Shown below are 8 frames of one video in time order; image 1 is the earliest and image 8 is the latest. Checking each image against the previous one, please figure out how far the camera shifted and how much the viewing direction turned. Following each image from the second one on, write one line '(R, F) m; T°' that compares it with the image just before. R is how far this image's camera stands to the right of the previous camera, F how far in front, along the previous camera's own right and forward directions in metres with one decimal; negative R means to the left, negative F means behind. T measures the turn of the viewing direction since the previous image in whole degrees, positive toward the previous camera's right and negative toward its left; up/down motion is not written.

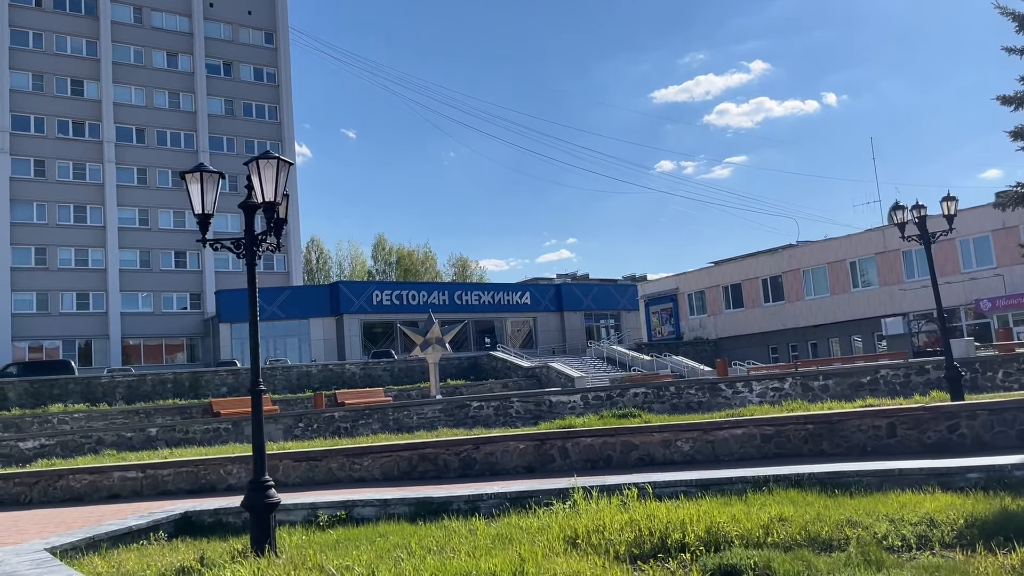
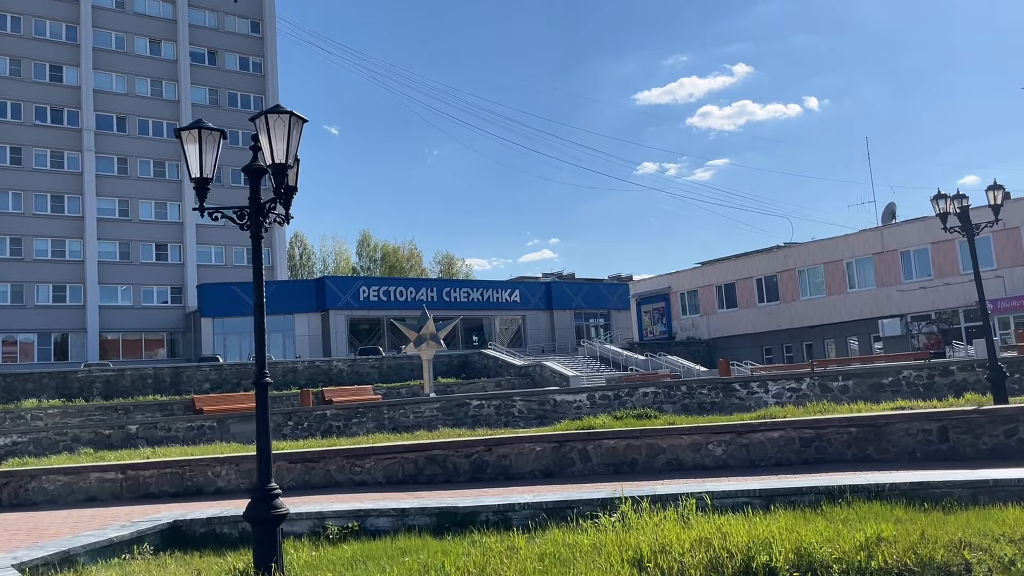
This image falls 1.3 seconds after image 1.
(-0.5, +1.0) m; +1°
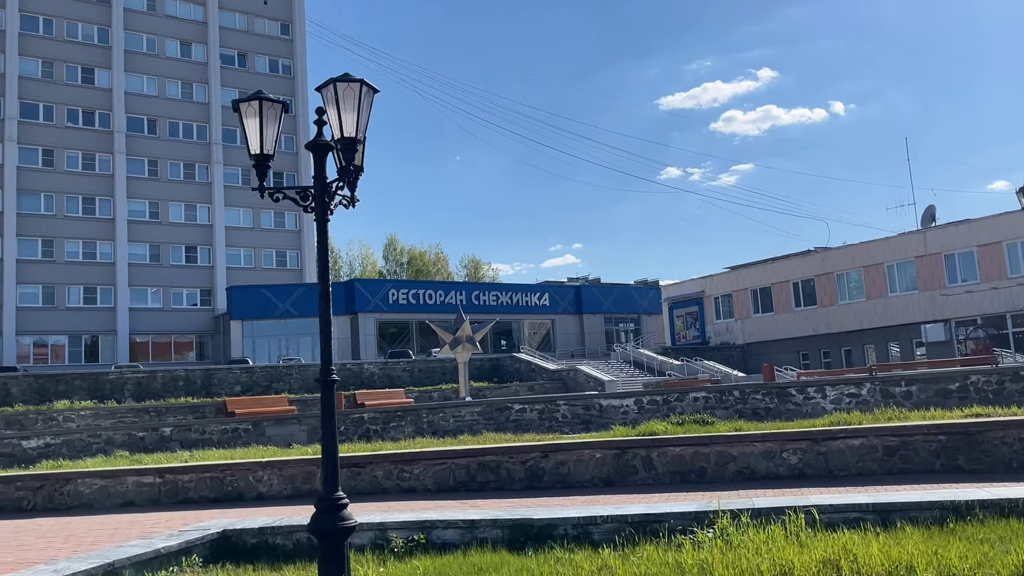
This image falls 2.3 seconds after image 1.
(-0.5, +0.6) m; -2°
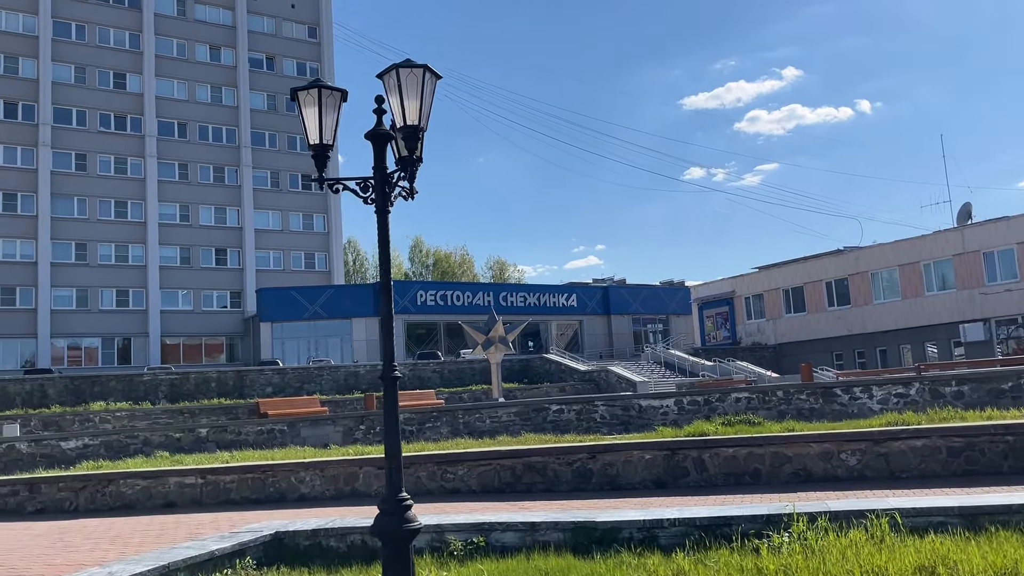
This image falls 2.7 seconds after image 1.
(-0.3, +0.2) m; -2°
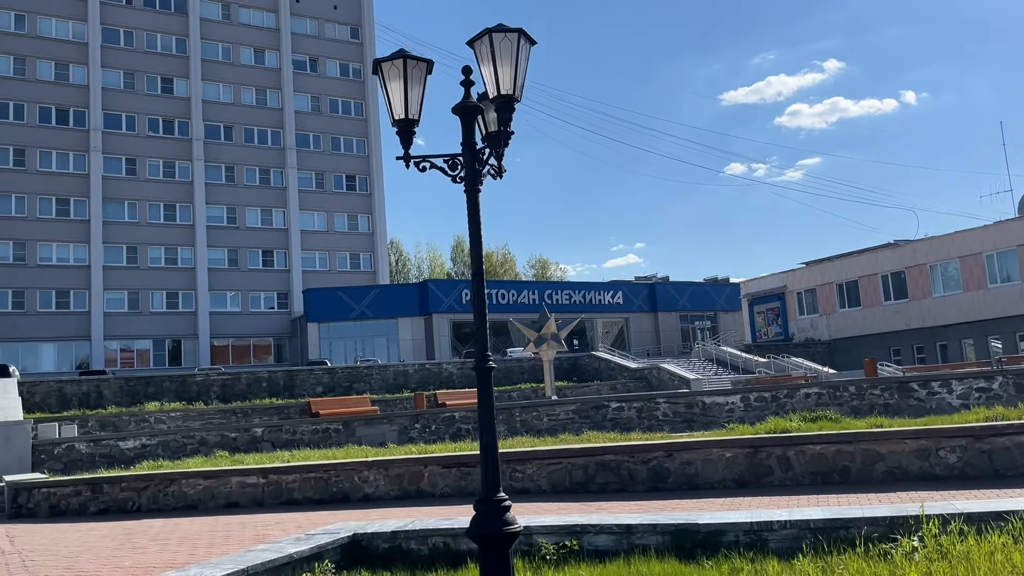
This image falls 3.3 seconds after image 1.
(-0.4, +0.4) m; -3°
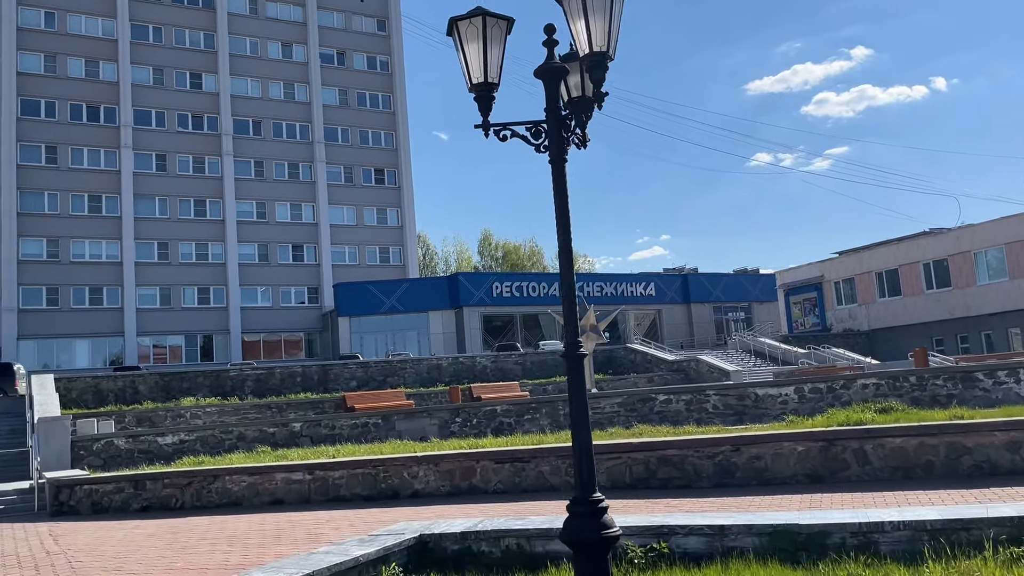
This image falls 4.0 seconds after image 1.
(-0.4, +0.5) m; -2°
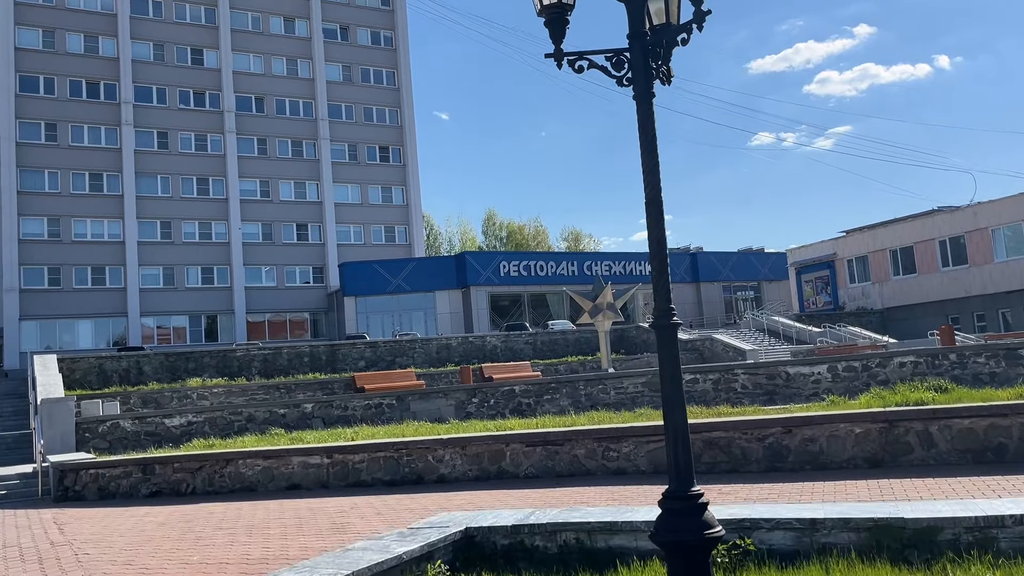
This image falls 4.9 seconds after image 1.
(-0.4, +0.7) m; 0°
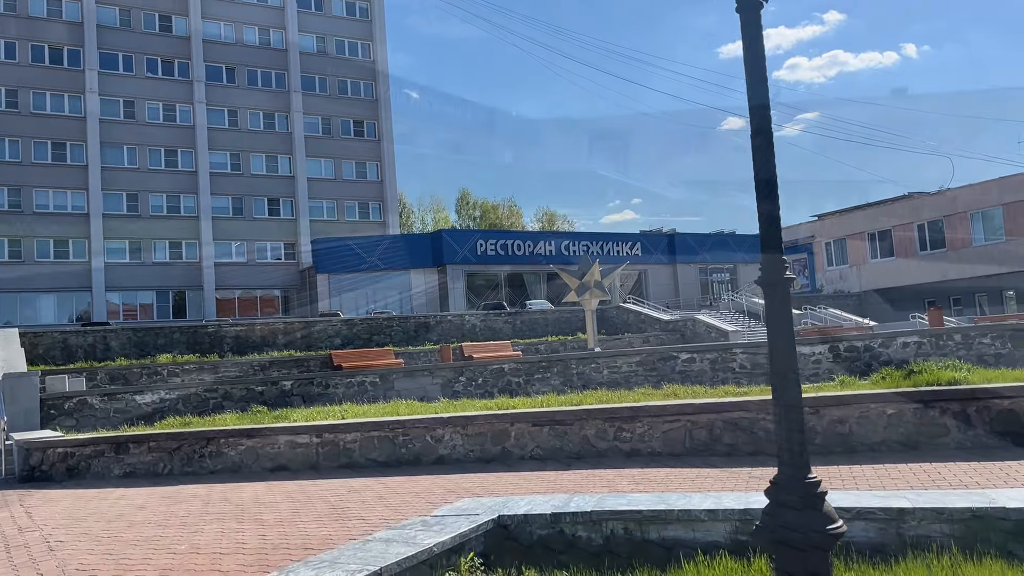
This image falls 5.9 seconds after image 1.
(-0.4, +0.7) m; +2°
